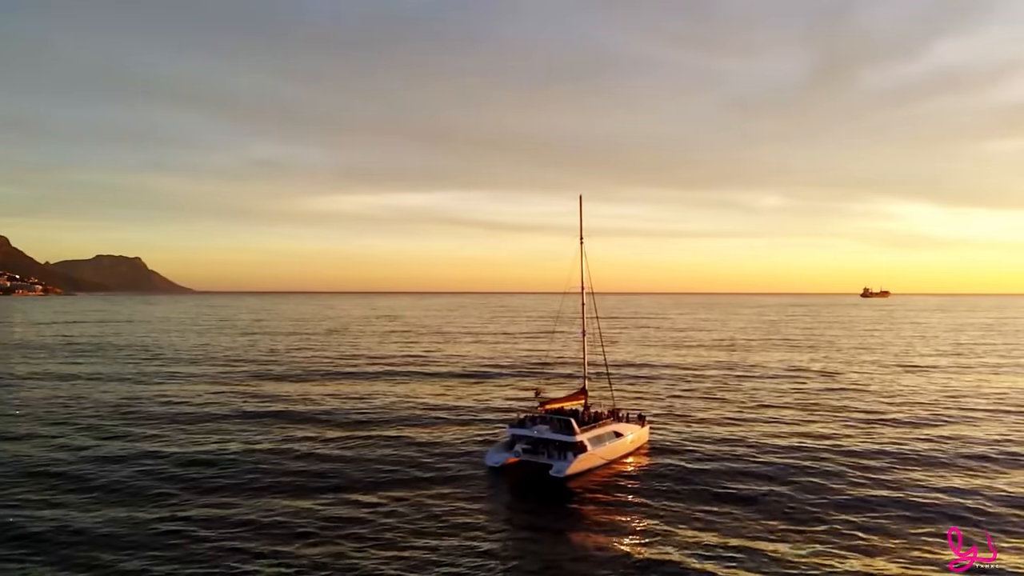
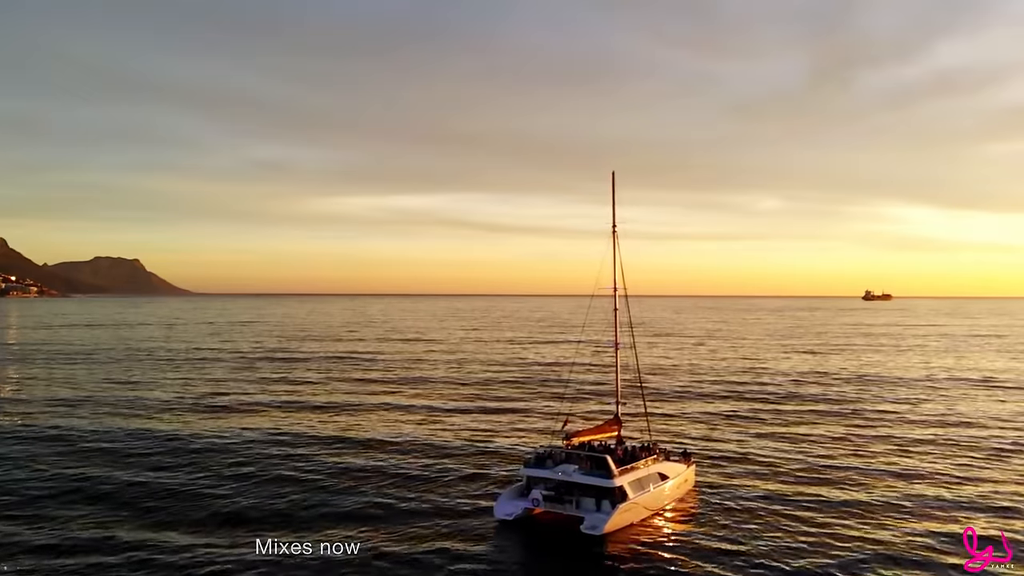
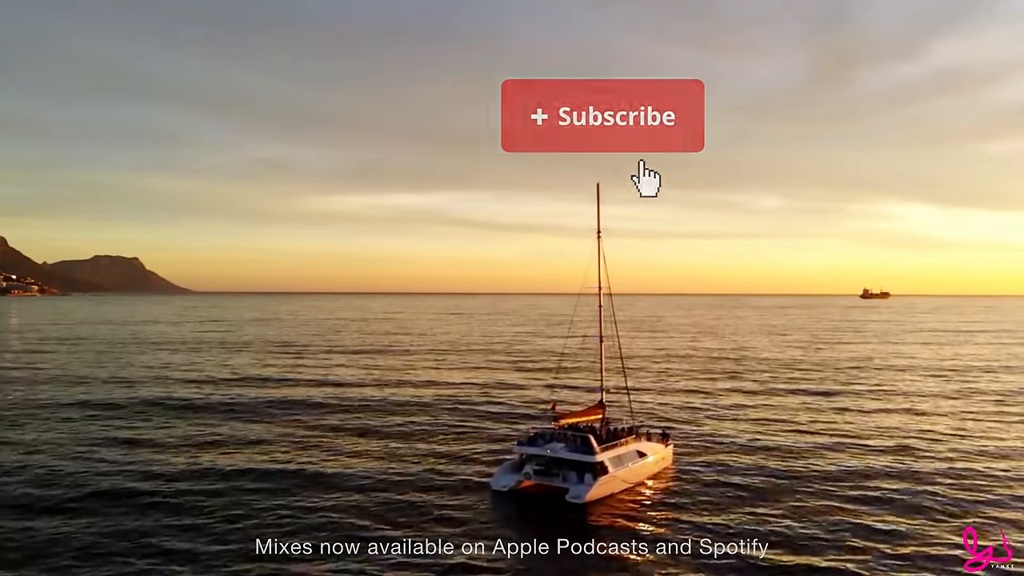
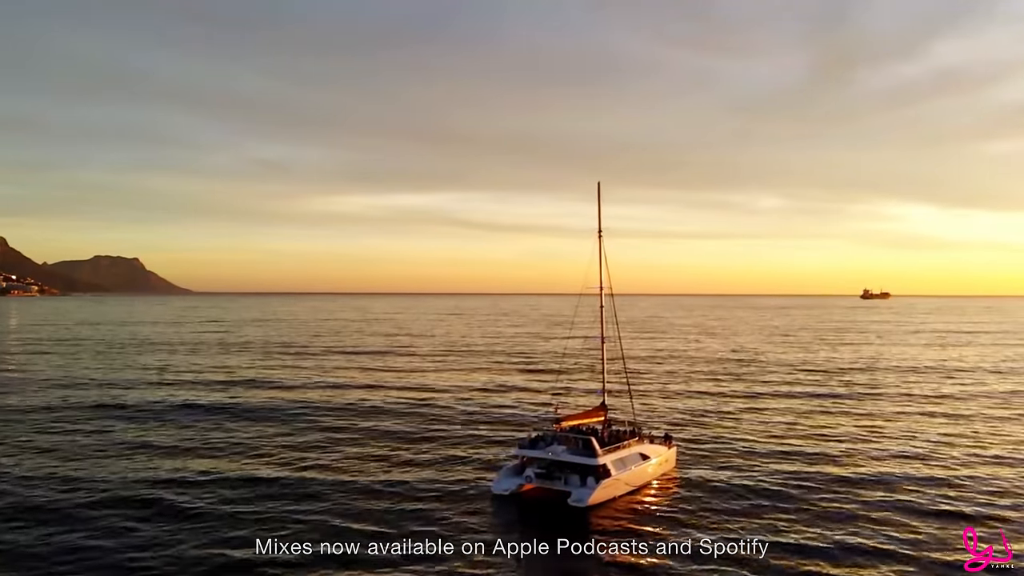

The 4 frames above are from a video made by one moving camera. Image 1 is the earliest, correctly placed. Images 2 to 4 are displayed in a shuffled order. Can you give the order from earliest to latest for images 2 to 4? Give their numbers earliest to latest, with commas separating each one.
3, 4, 2
